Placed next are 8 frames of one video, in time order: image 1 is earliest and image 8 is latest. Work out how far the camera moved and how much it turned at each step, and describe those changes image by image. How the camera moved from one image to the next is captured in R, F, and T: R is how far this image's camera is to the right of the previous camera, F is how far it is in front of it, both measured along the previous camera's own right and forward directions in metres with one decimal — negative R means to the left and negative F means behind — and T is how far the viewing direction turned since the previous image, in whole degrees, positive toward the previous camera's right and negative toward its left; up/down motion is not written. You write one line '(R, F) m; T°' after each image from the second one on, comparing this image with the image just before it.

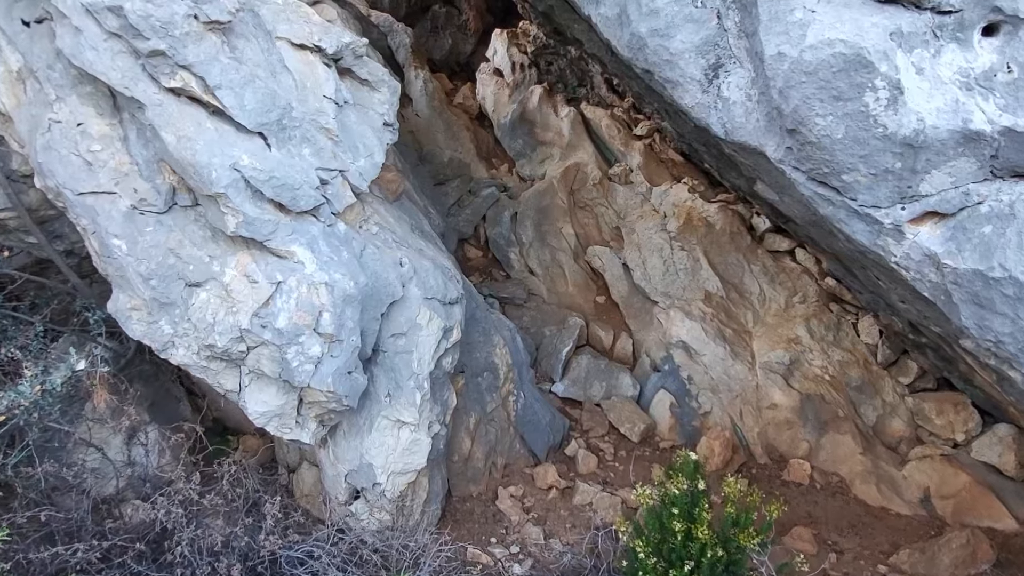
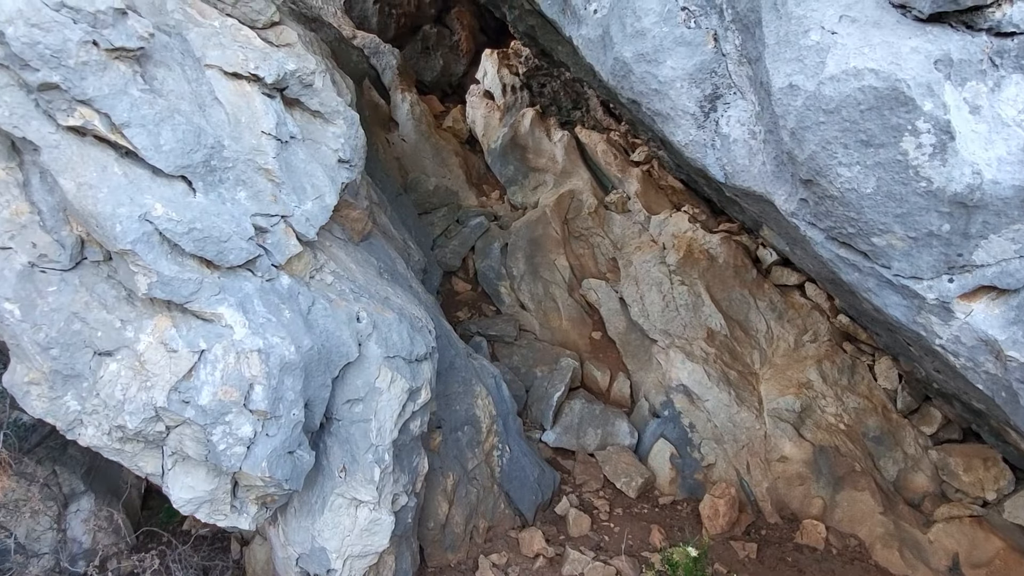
(+0.1, +0.4) m; 0°
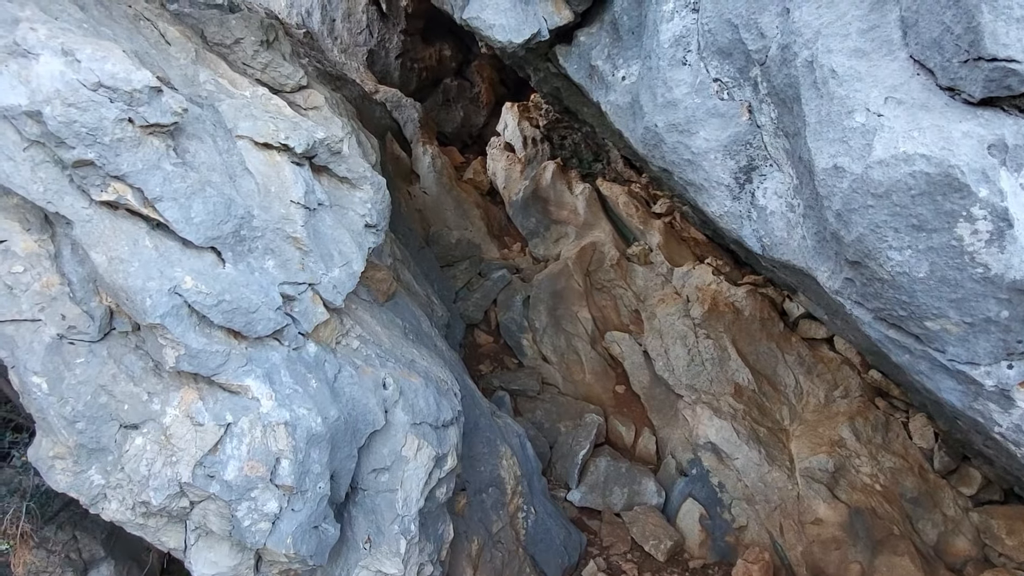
(0.0, 0.0) m; -1°
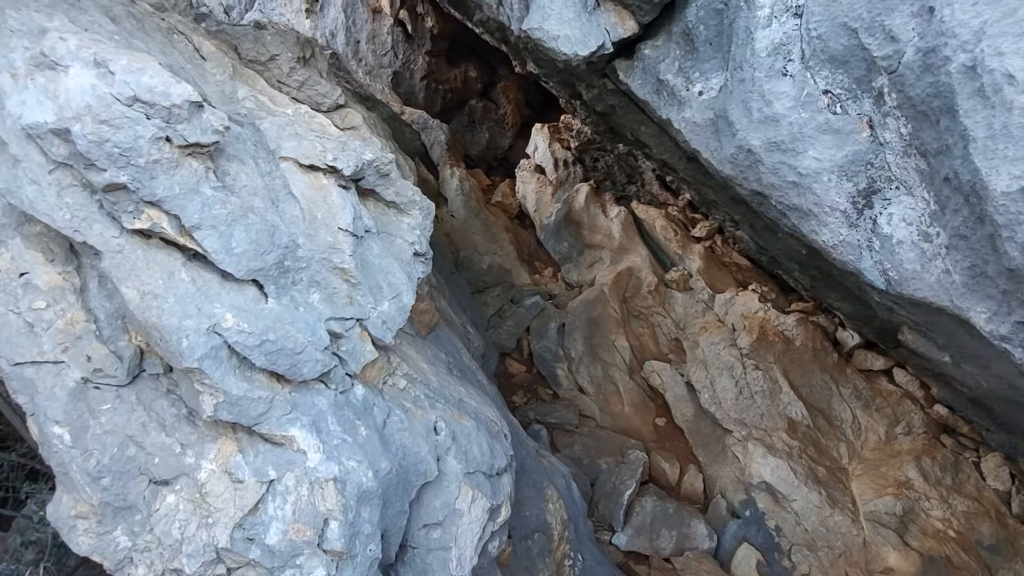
(-0.2, +0.2) m; -1°
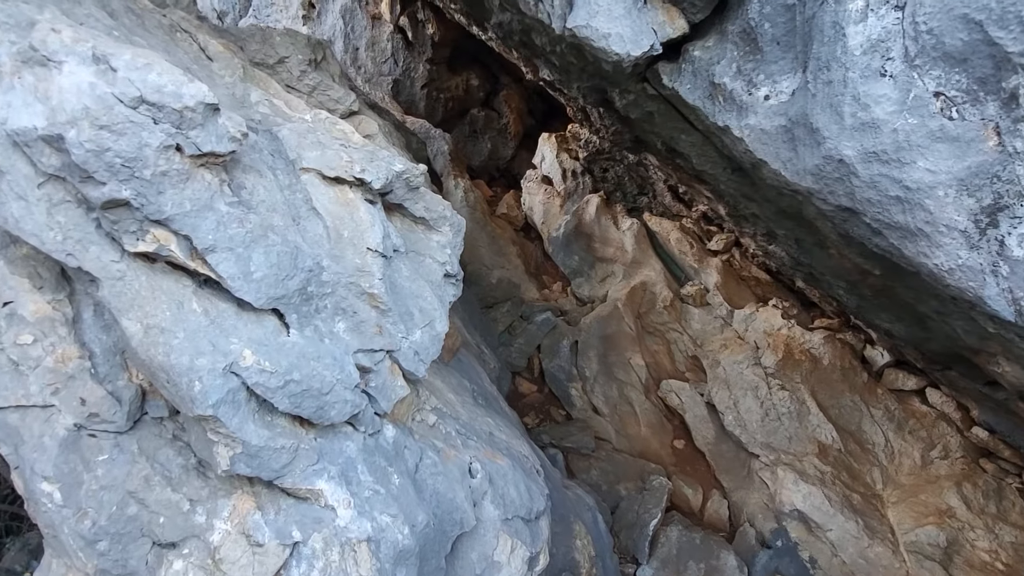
(-0.2, +0.2) m; +1°
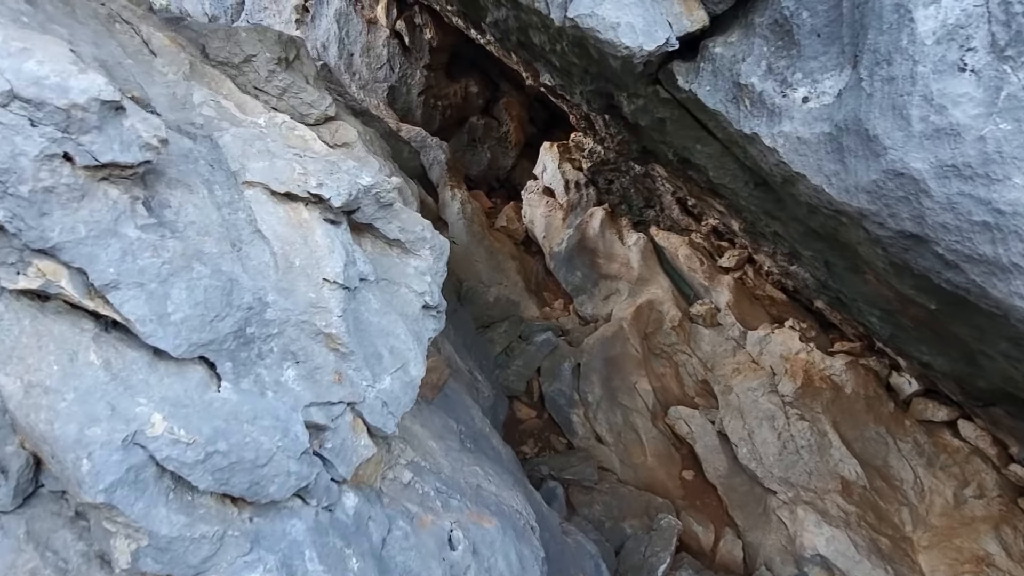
(0.0, +0.3) m; 0°
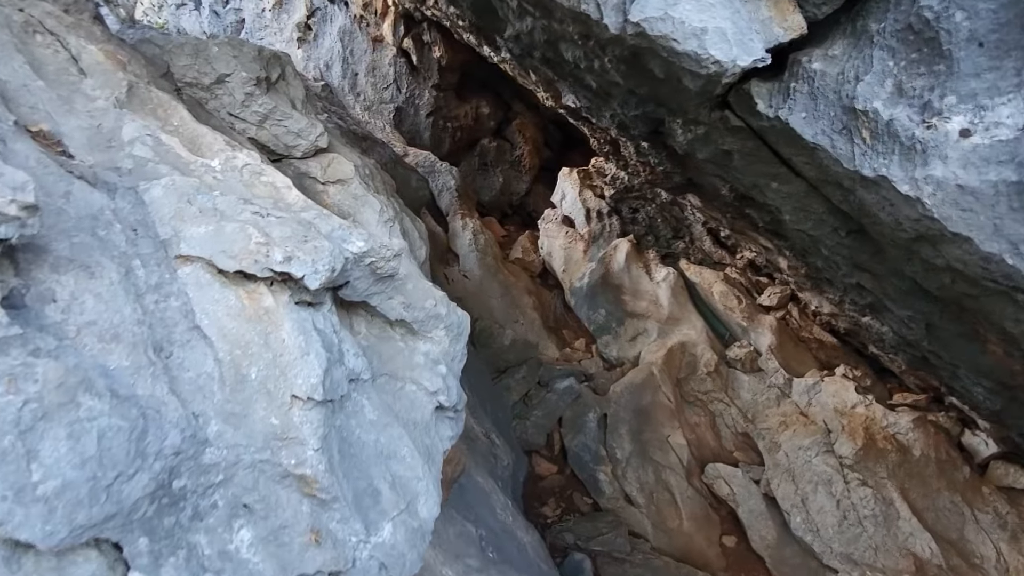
(-0.1, +0.5) m; -1°
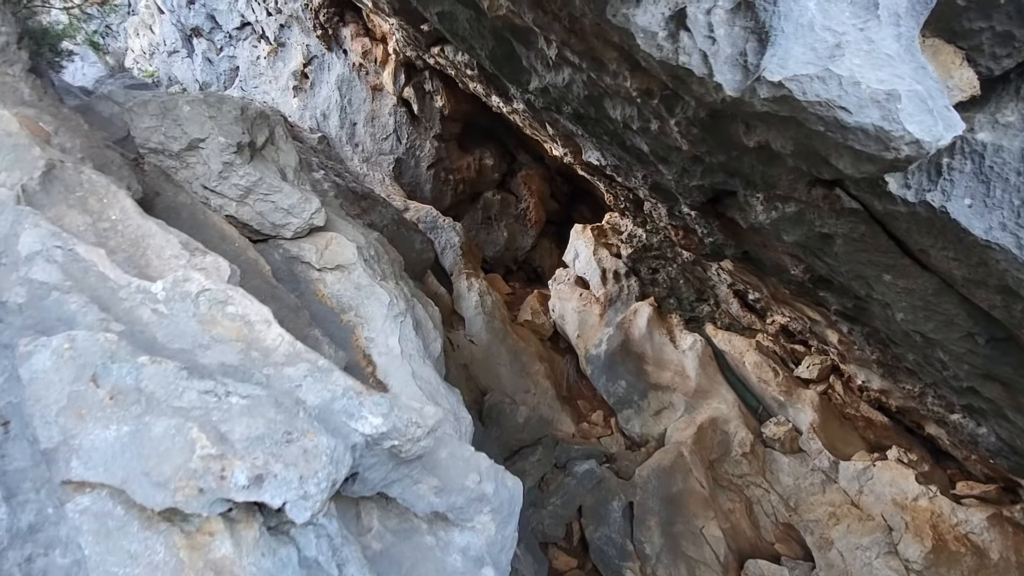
(-0.1, +0.4) m; 0°
